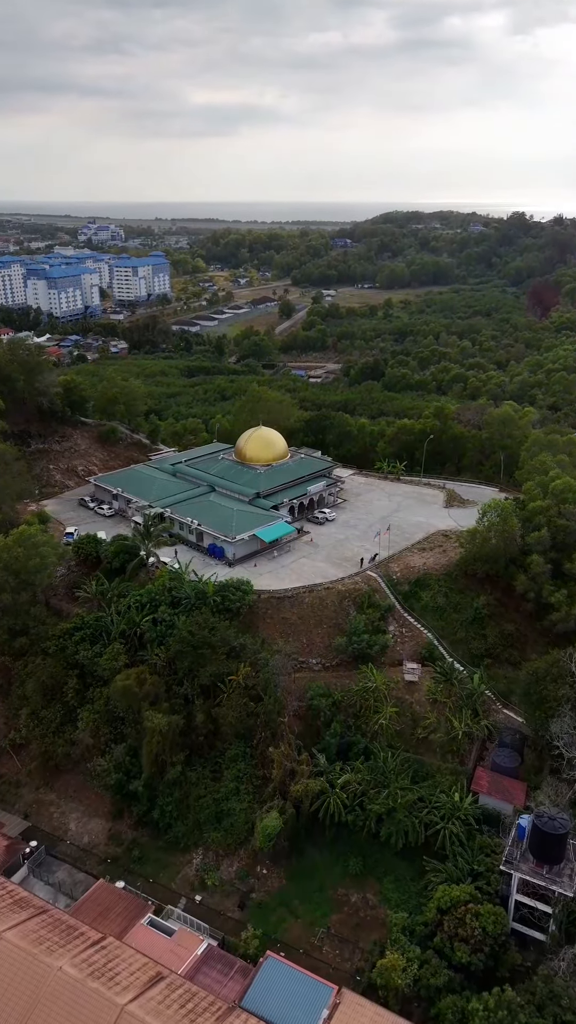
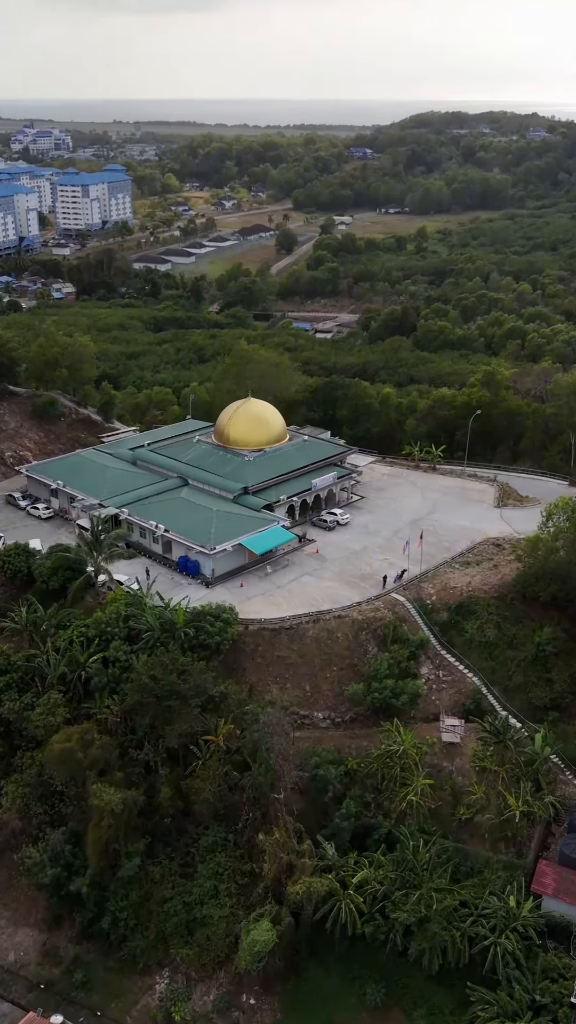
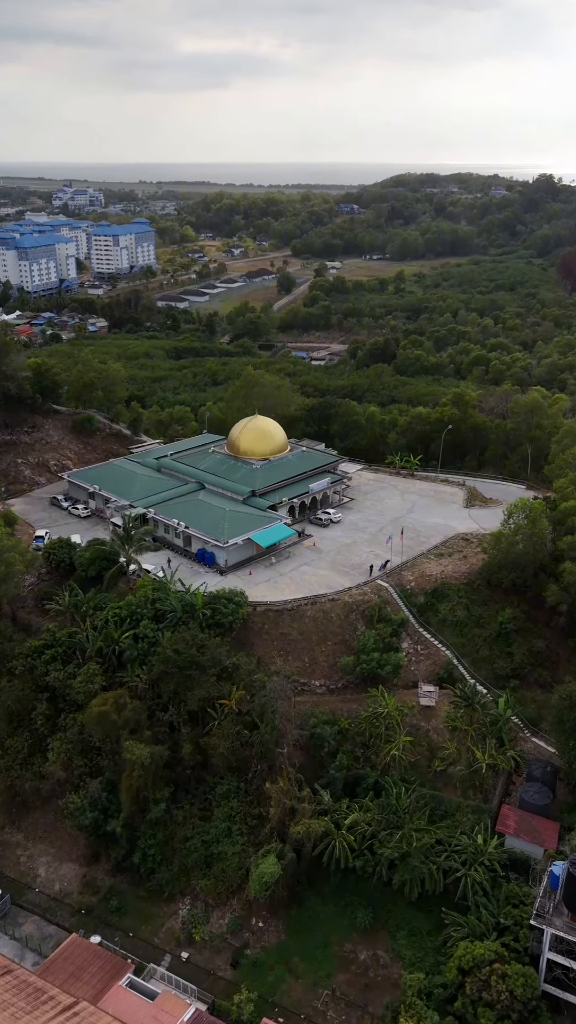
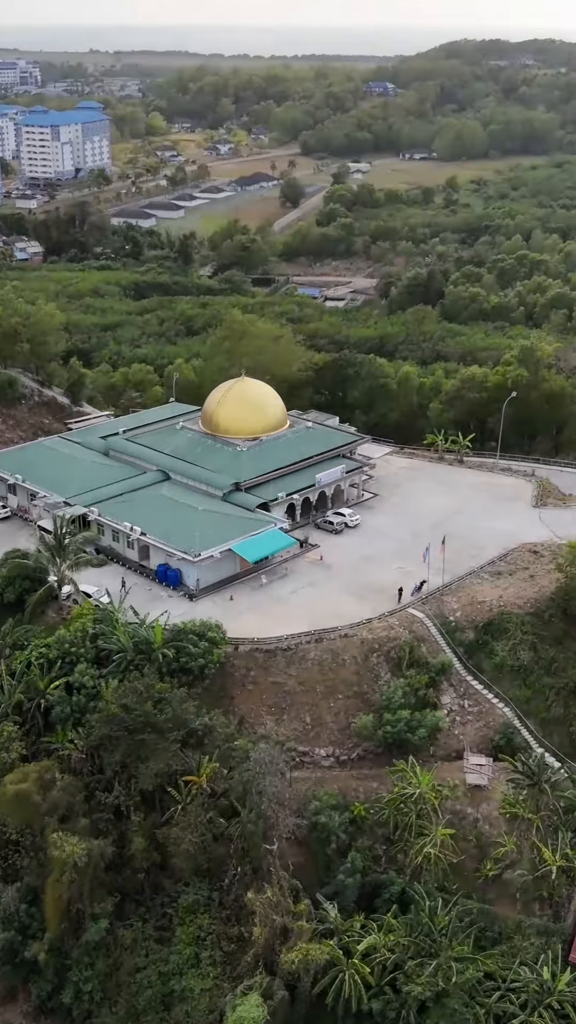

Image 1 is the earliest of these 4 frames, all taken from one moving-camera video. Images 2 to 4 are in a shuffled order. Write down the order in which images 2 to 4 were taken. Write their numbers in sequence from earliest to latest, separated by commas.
3, 2, 4
